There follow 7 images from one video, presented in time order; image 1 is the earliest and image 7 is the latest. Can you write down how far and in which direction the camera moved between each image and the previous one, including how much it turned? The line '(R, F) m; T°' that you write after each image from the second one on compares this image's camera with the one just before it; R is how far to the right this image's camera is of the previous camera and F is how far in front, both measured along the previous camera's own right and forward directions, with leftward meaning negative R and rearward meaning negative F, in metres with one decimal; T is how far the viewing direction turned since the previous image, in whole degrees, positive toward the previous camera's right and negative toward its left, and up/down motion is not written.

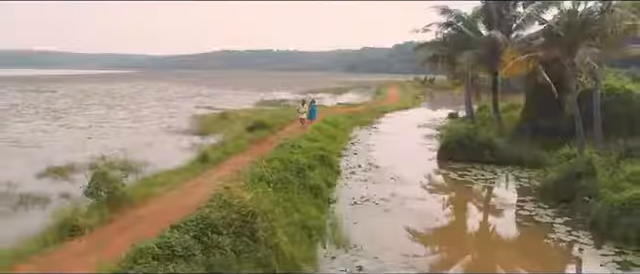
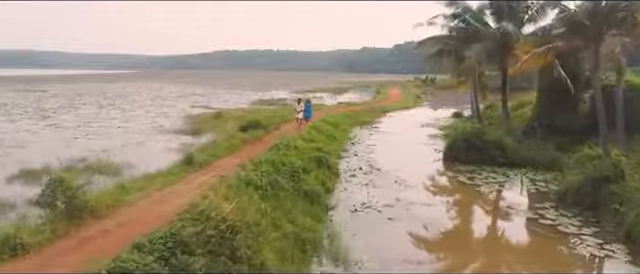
(+0.1, +1.8) m; 0°
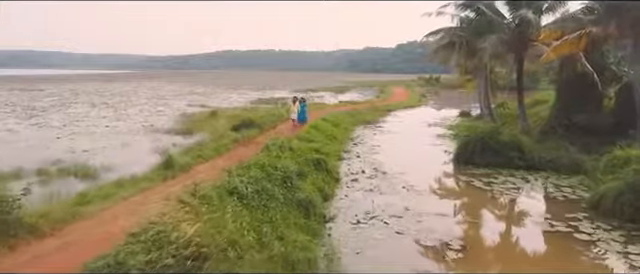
(+0.2, +2.1) m; 0°
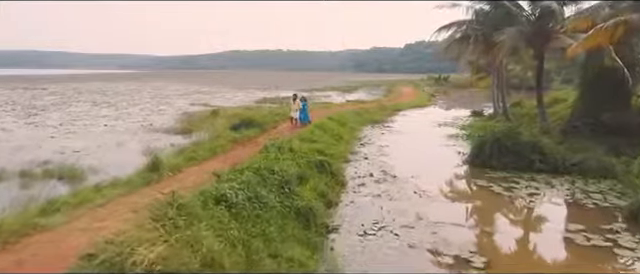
(+0.1, +1.5) m; -1°
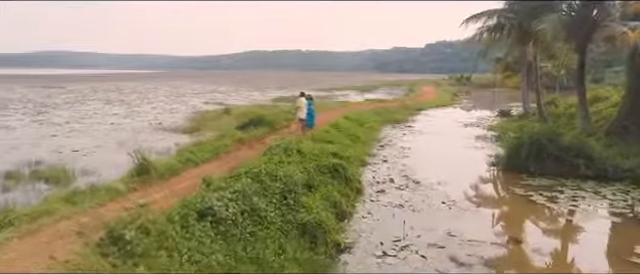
(+0.2, +2.0) m; -2°
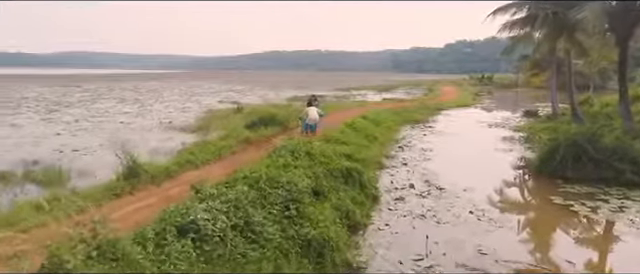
(+0.2, +1.5) m; -2°
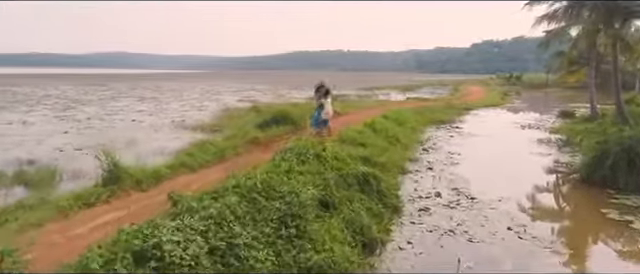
(+0.2, +1.6) m; -3°
